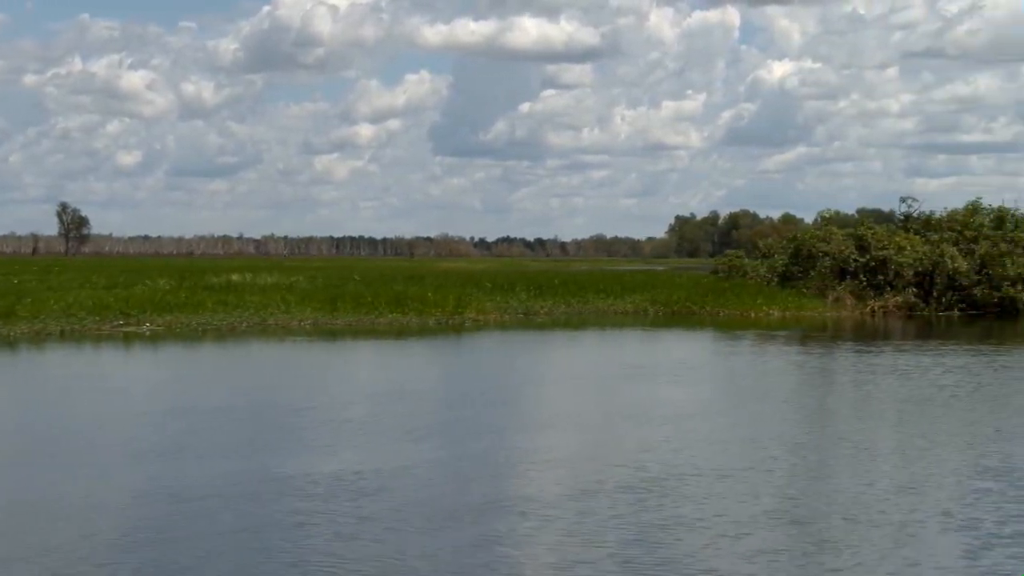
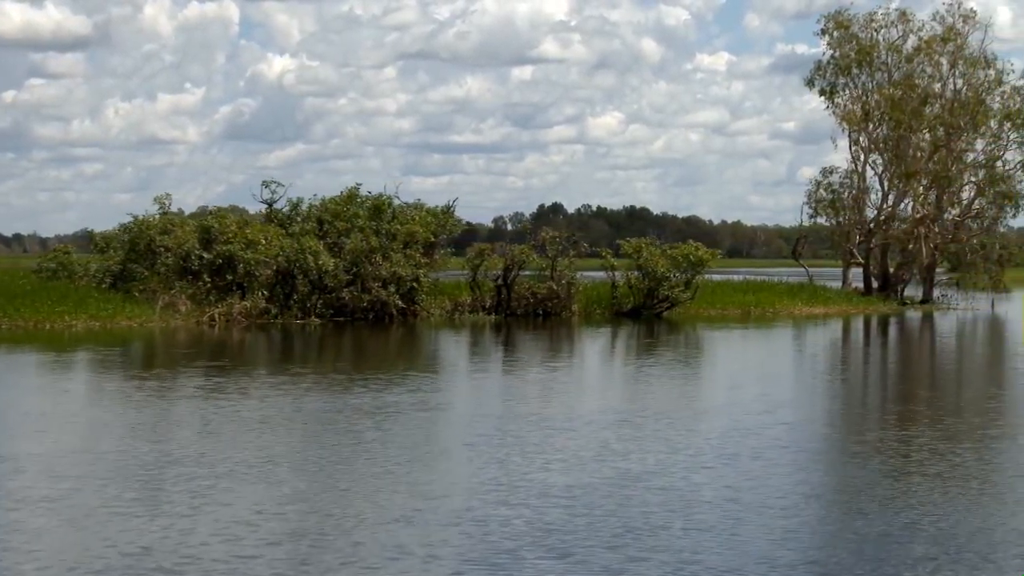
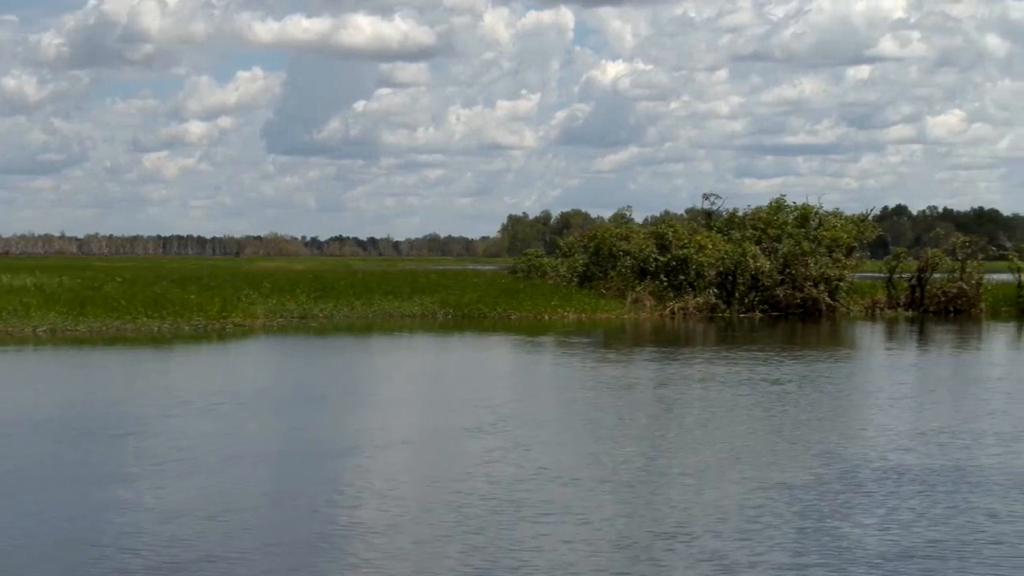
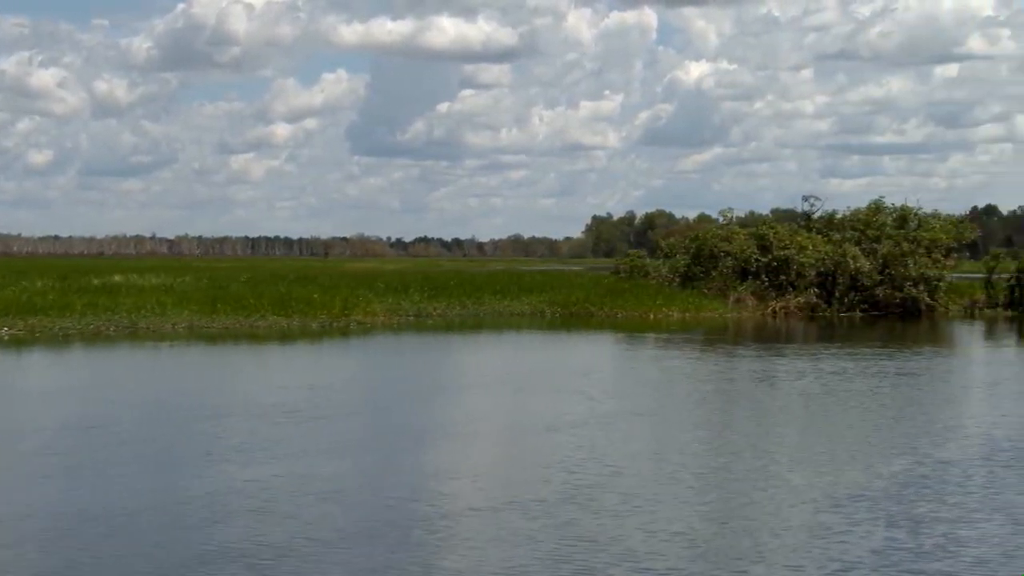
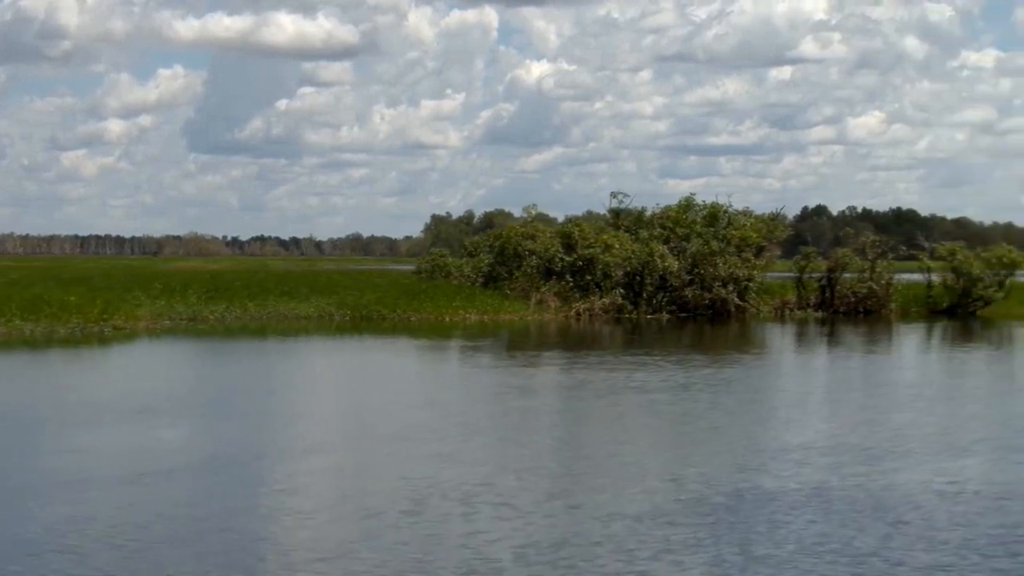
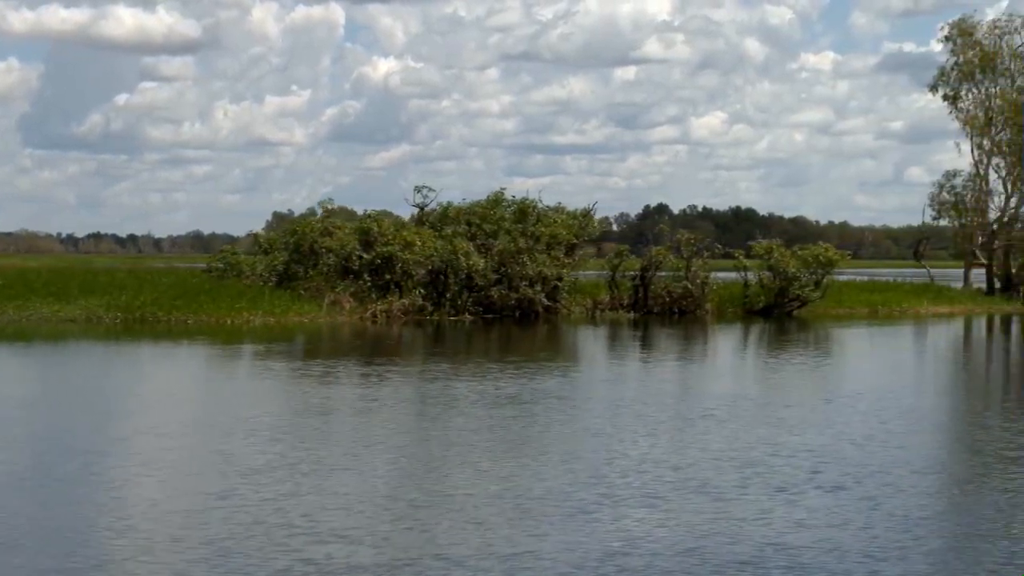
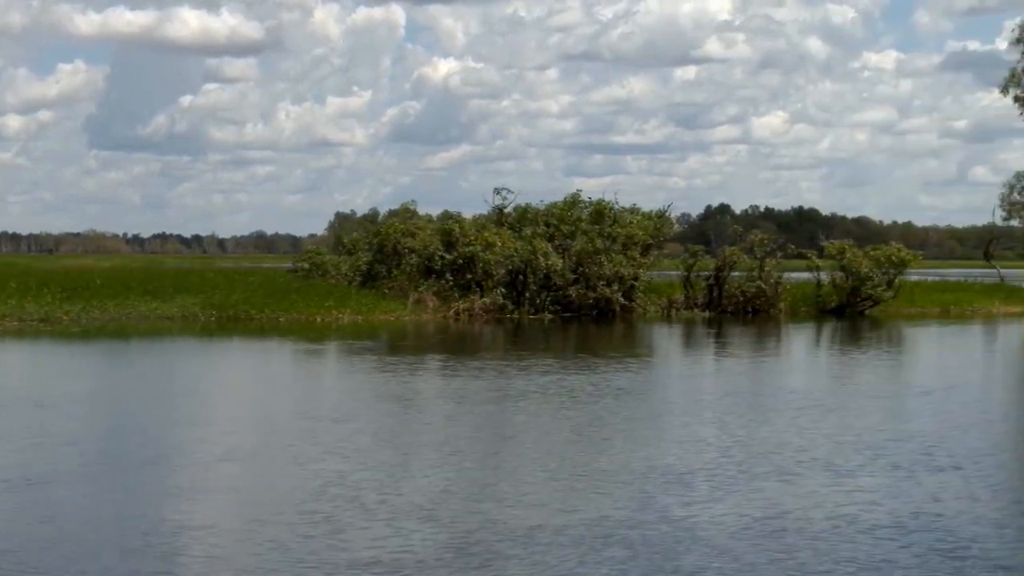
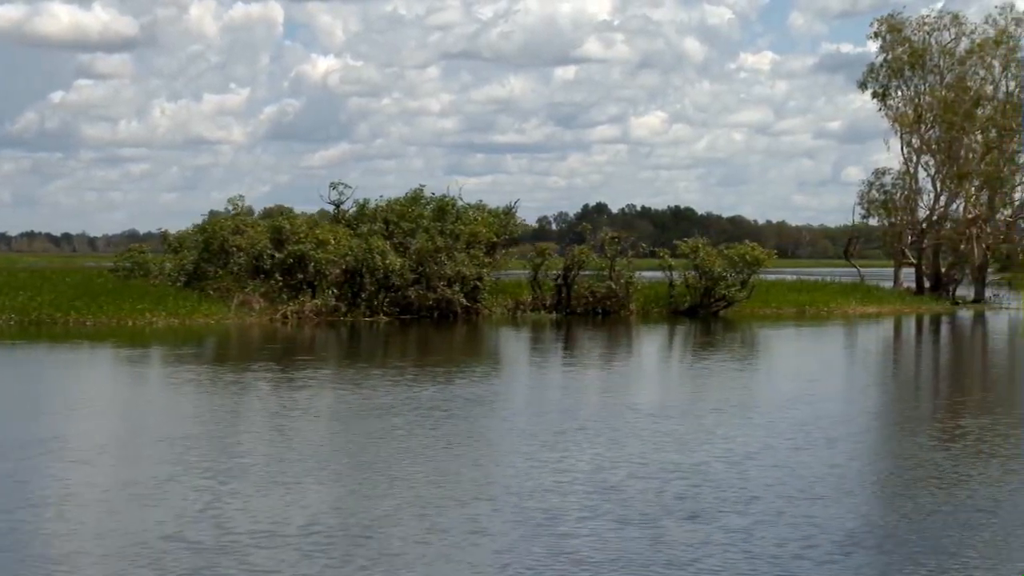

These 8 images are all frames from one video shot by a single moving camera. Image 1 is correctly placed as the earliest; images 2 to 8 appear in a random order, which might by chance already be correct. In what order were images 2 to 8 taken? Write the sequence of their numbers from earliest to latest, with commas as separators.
4, 3, 5, 7, 6, 8, 2
